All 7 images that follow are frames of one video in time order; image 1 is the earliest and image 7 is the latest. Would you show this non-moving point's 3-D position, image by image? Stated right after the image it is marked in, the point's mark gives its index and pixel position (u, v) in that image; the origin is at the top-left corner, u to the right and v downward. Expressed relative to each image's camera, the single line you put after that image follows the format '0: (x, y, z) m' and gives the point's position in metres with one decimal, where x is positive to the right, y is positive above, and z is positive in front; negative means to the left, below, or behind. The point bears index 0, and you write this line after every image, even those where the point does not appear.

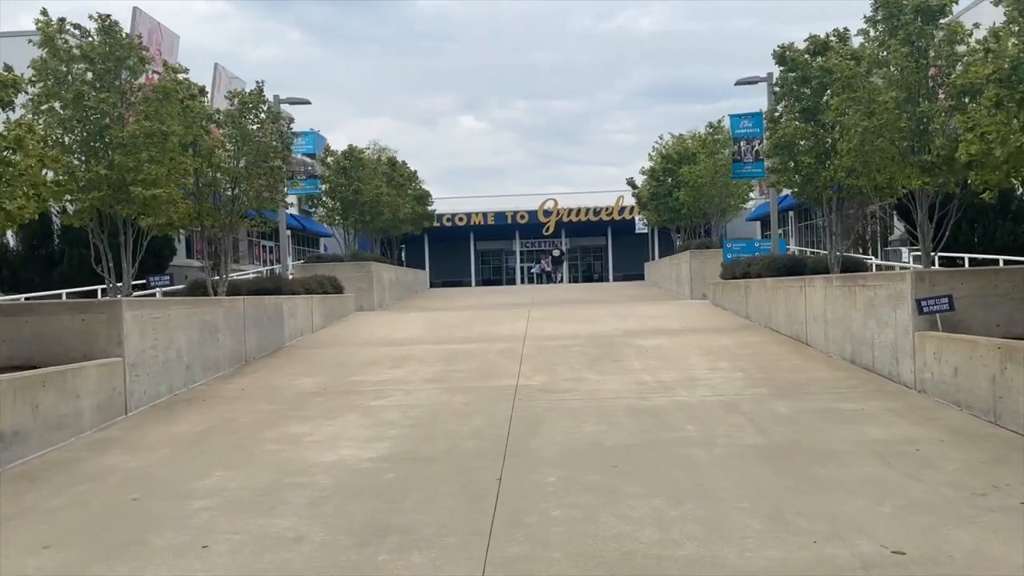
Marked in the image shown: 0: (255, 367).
0: (-4.2, -1.3, +13.7) m
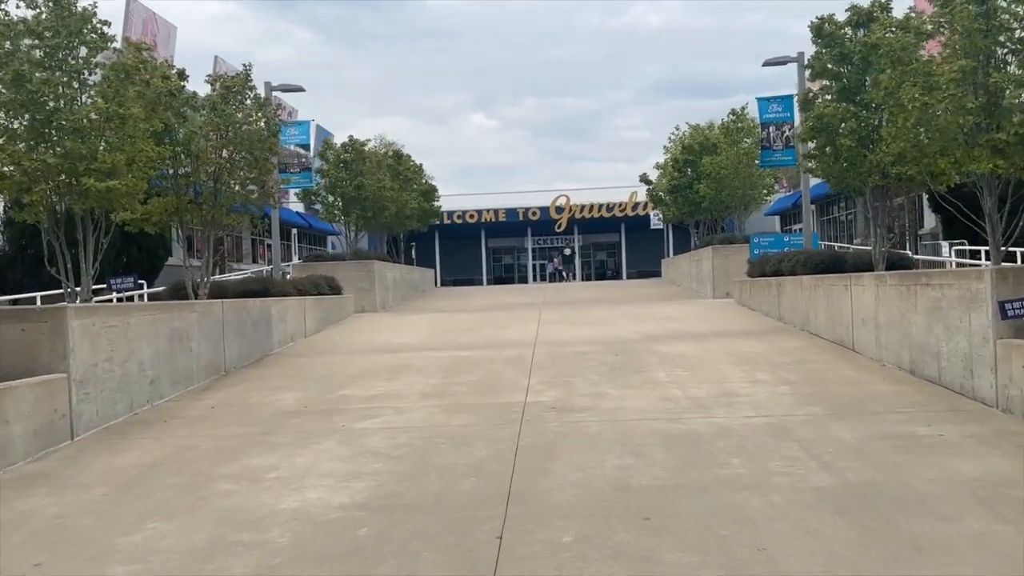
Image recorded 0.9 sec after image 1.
0: (-4.0, -1.3, +12.3) m
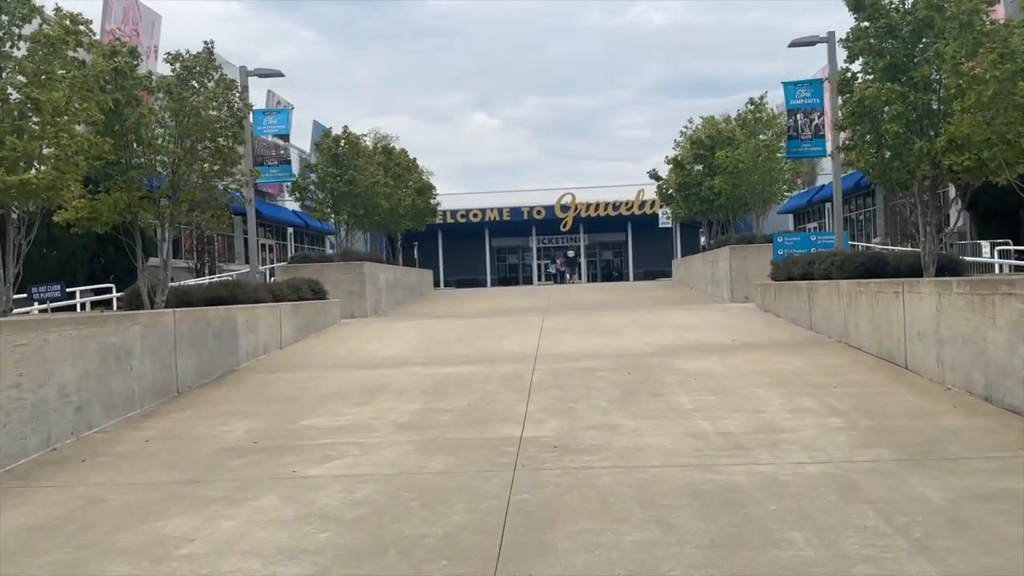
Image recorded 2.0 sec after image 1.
0: (-4.1, -1.4, +10.6) m
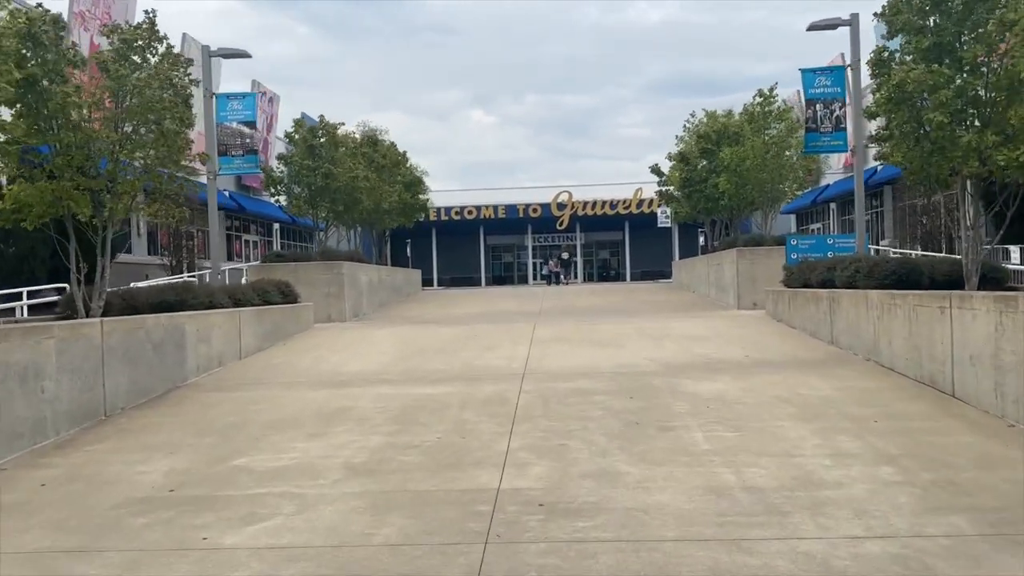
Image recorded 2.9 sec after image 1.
0: (-4.3, -1.5, +9.0) m
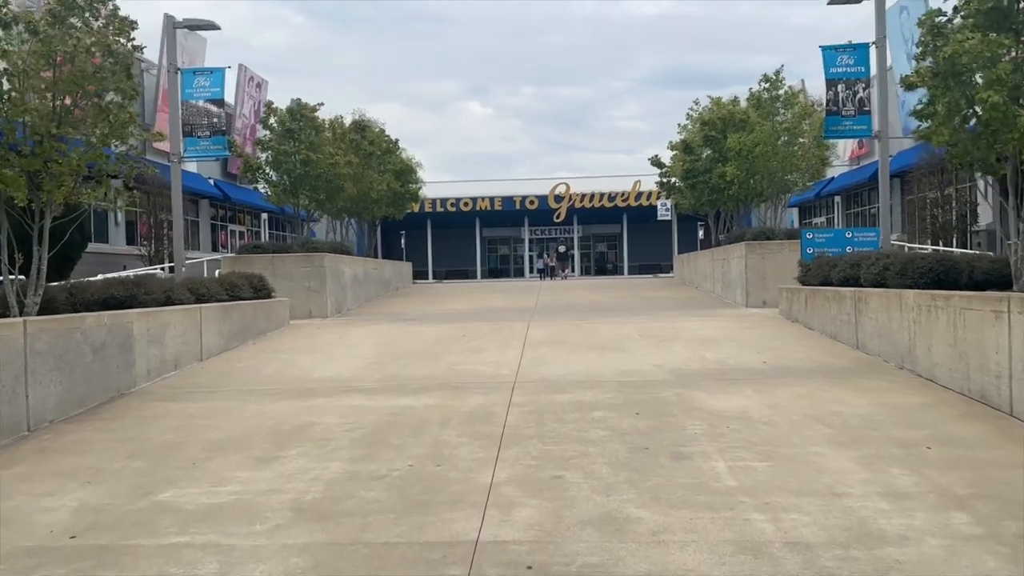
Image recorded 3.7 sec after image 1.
0: (-4.4, -1.5, +7.7) m
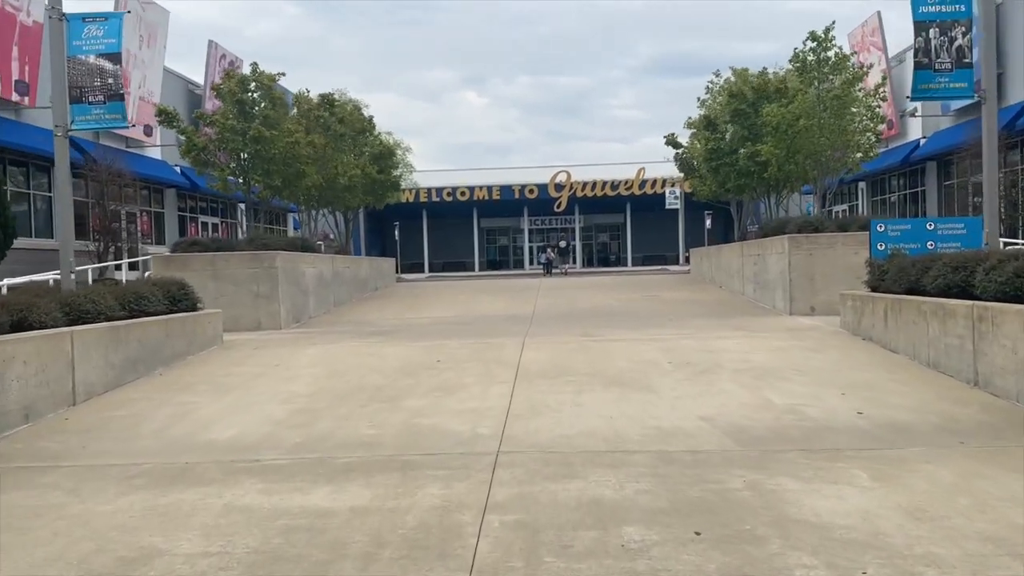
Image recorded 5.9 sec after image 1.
0: (-4.6, -1.7, +4.5) m
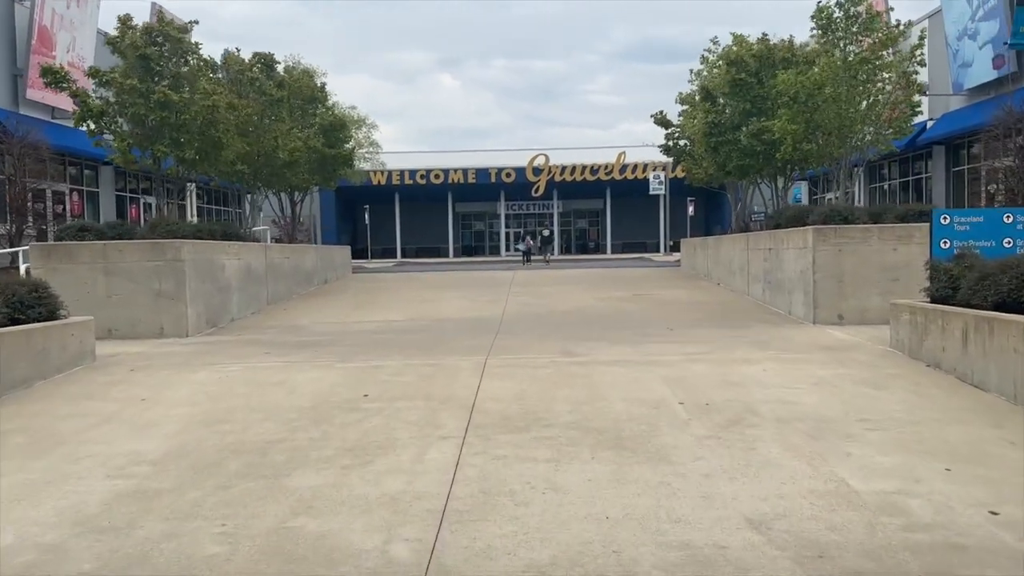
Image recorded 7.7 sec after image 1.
0: (-4.8, -1.9, +1.6) m
